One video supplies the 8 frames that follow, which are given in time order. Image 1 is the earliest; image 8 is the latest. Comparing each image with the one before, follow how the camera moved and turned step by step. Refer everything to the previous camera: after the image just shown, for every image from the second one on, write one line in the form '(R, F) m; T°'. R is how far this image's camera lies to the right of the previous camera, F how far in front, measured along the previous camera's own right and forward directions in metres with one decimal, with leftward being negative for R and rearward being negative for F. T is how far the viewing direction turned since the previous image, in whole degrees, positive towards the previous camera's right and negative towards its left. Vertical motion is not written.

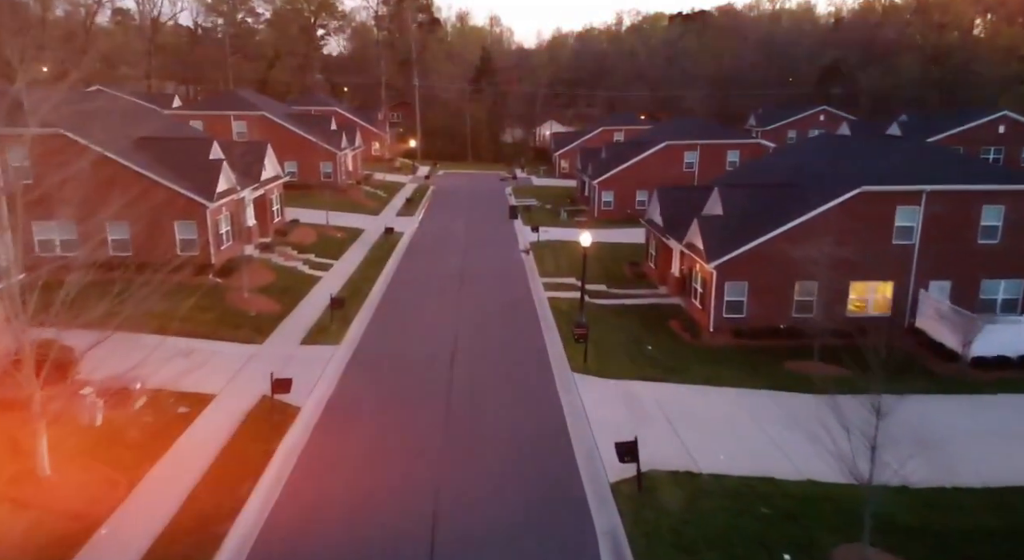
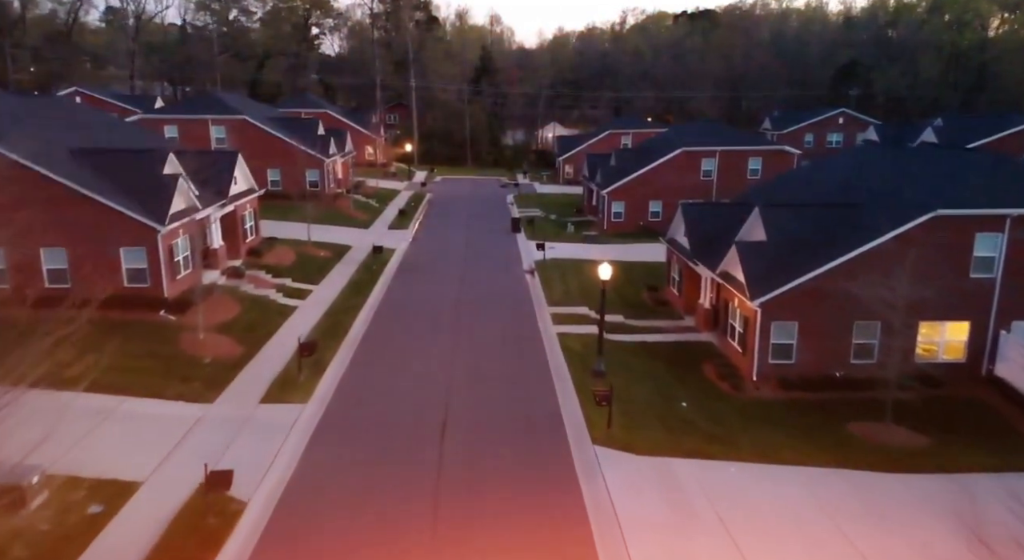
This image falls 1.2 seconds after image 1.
(-0.1, +3.6) m; 0°
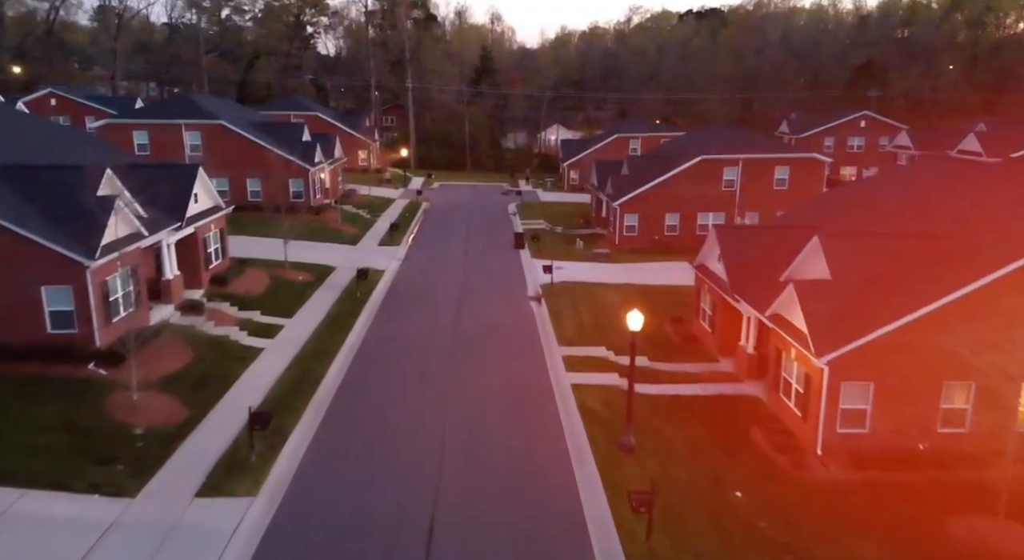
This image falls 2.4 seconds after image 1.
(-0.1, +3.6) m; 0°
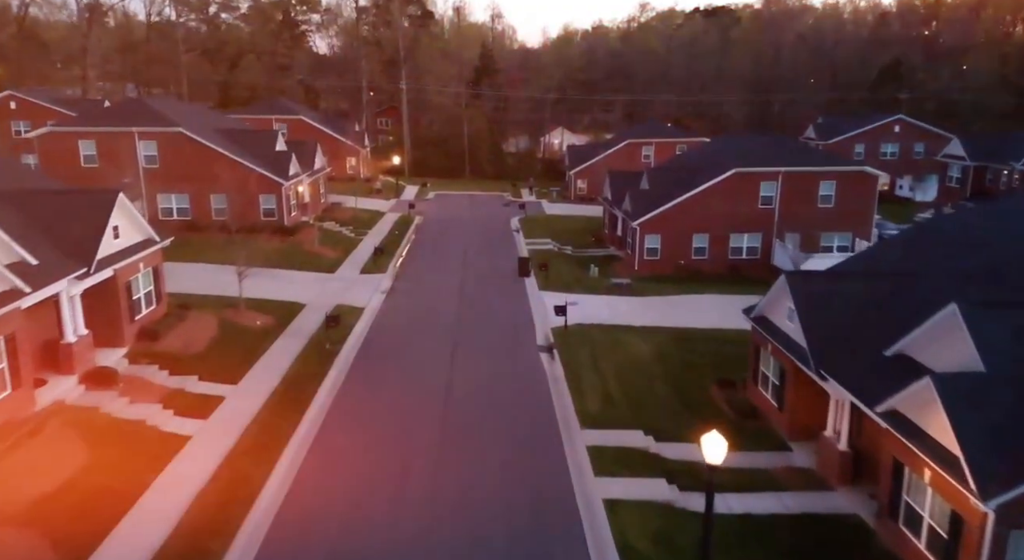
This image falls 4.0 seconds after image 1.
(-0.2, +4.9) m; 0°
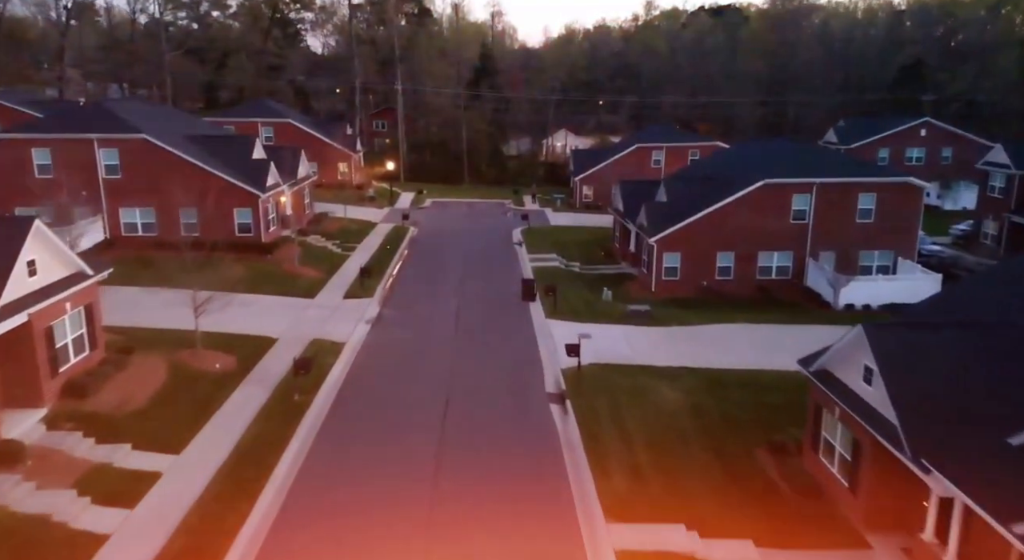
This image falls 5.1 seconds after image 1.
(-0.1, +3.3) m; 0°
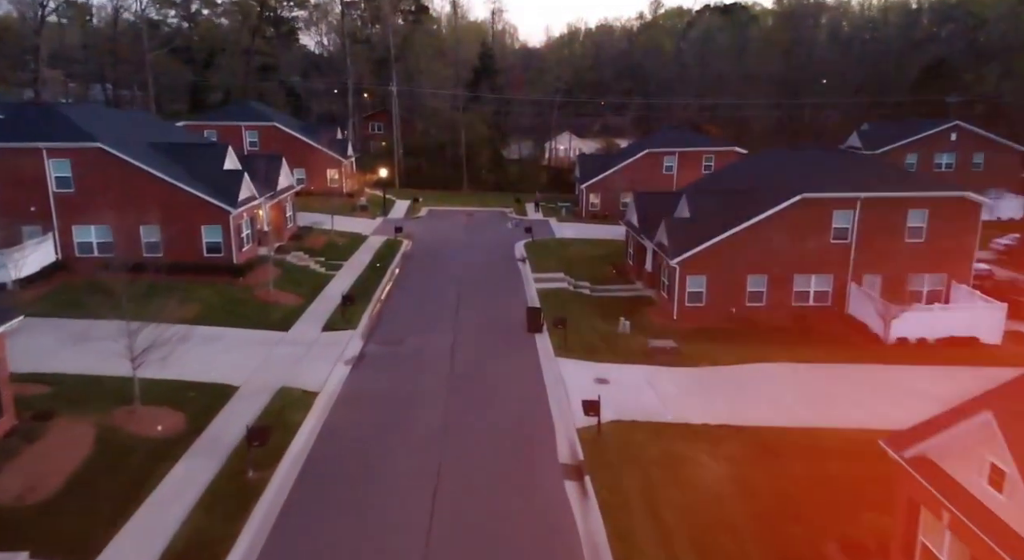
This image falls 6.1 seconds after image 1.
(-0.1, +3.3) m; 0°
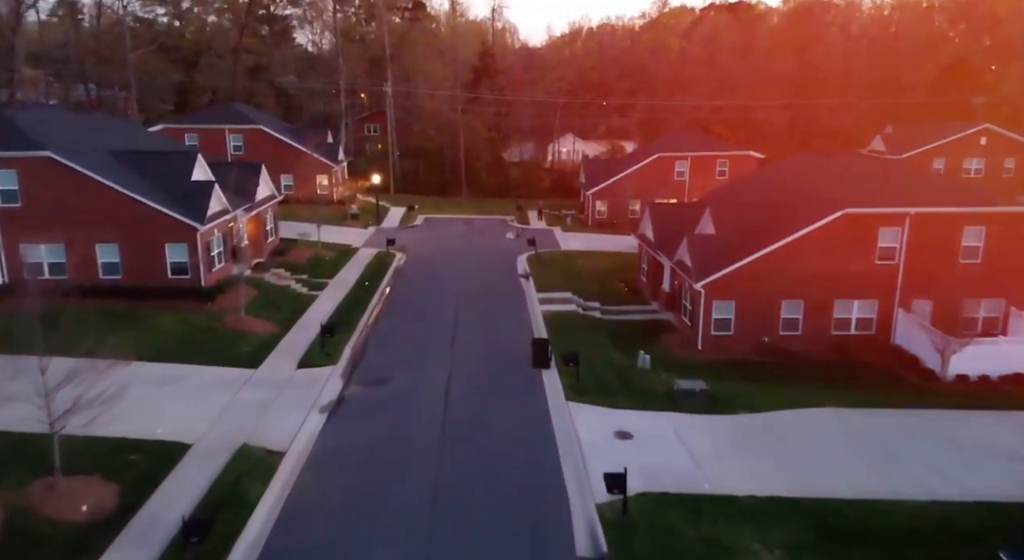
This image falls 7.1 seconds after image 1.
(-0.1, +2.9) m; 0°
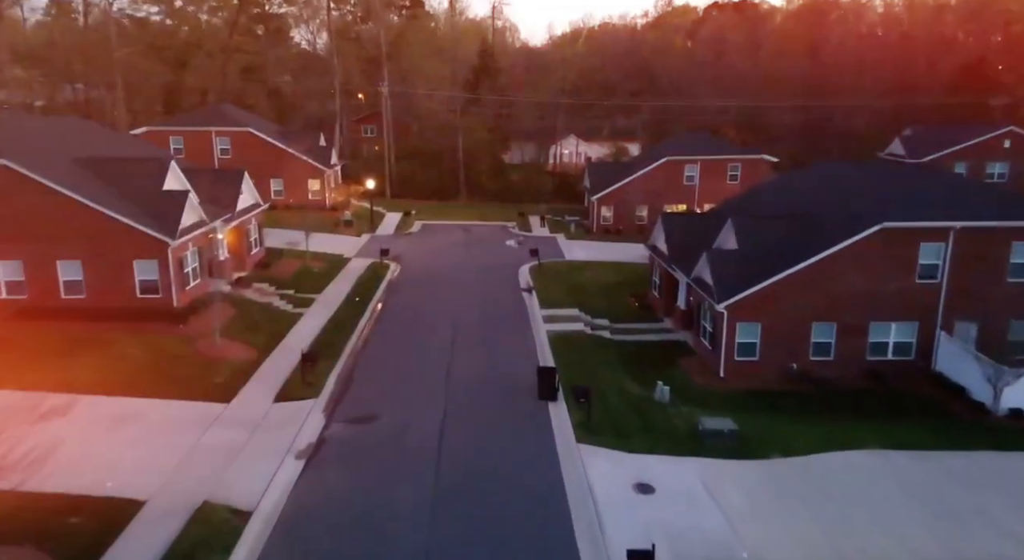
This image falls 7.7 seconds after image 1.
(-0.1, +2.1) m; 0°
